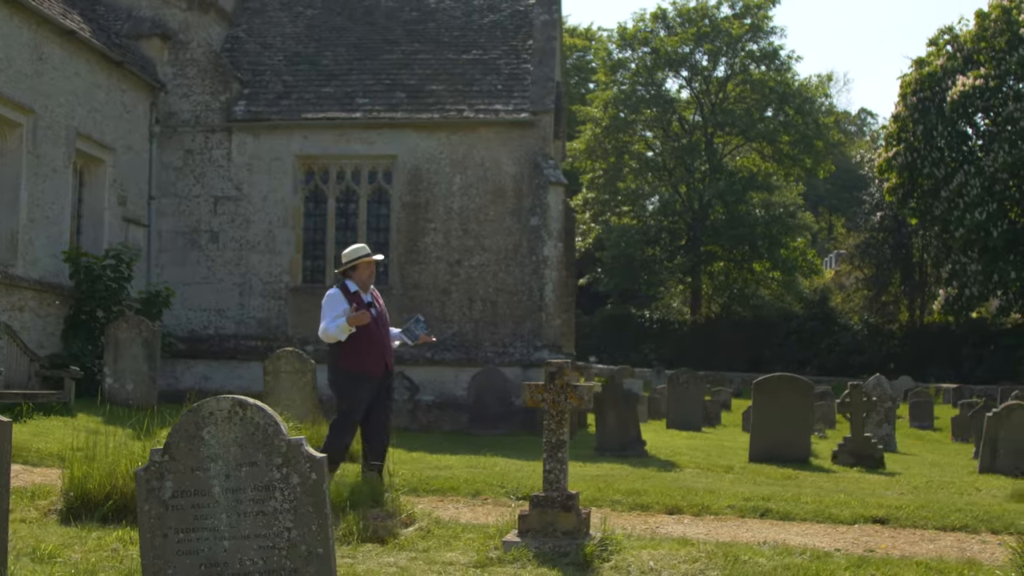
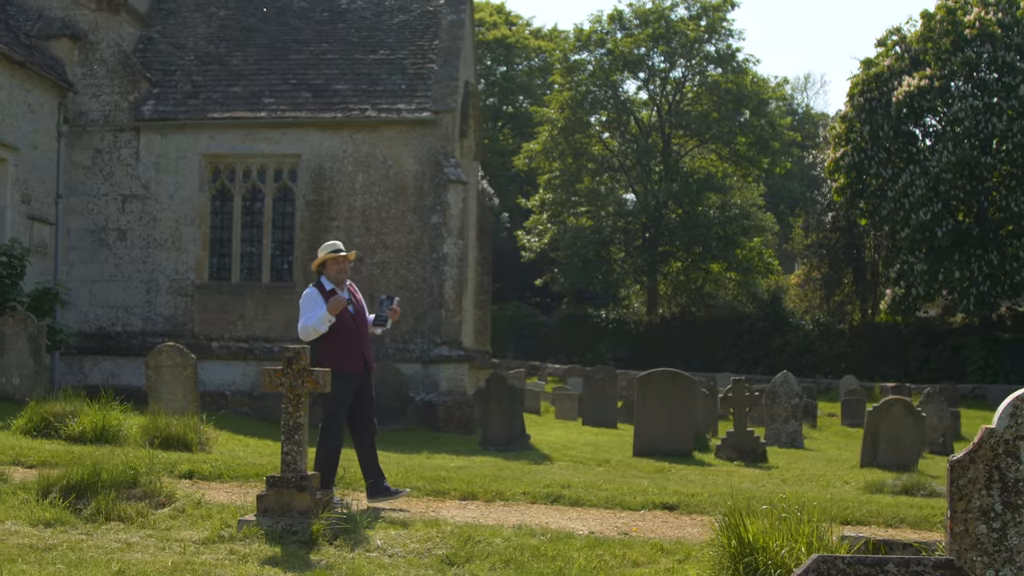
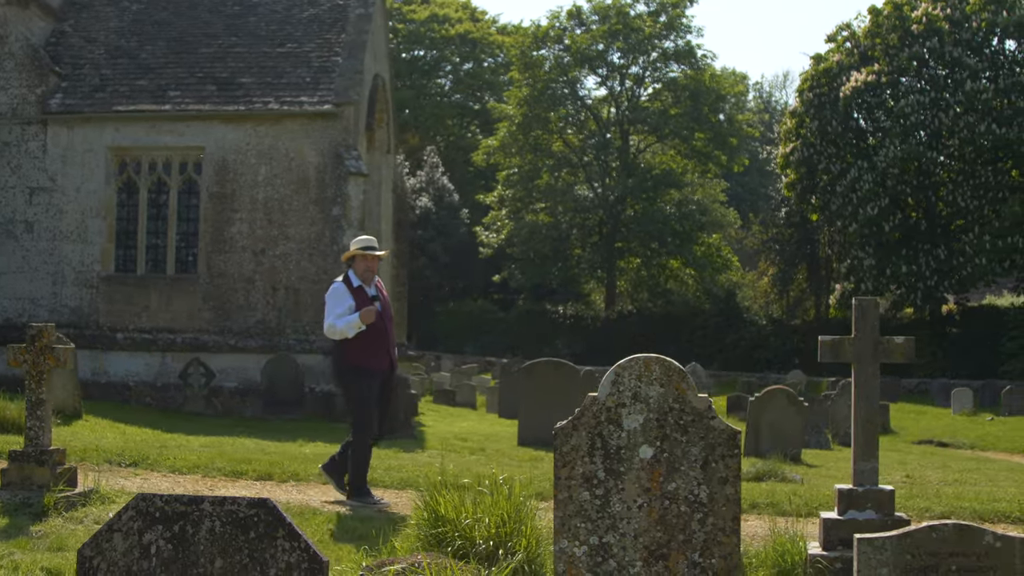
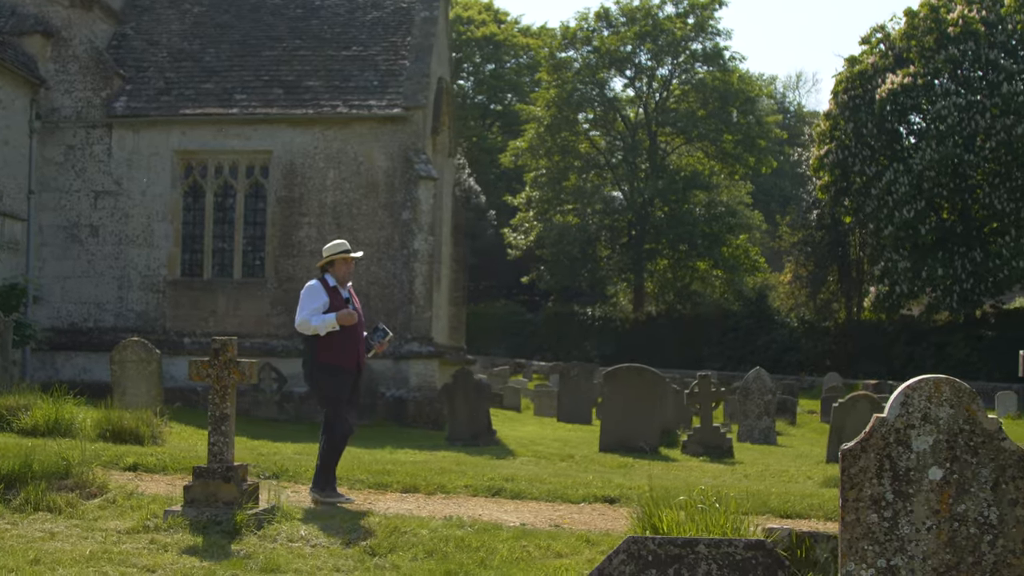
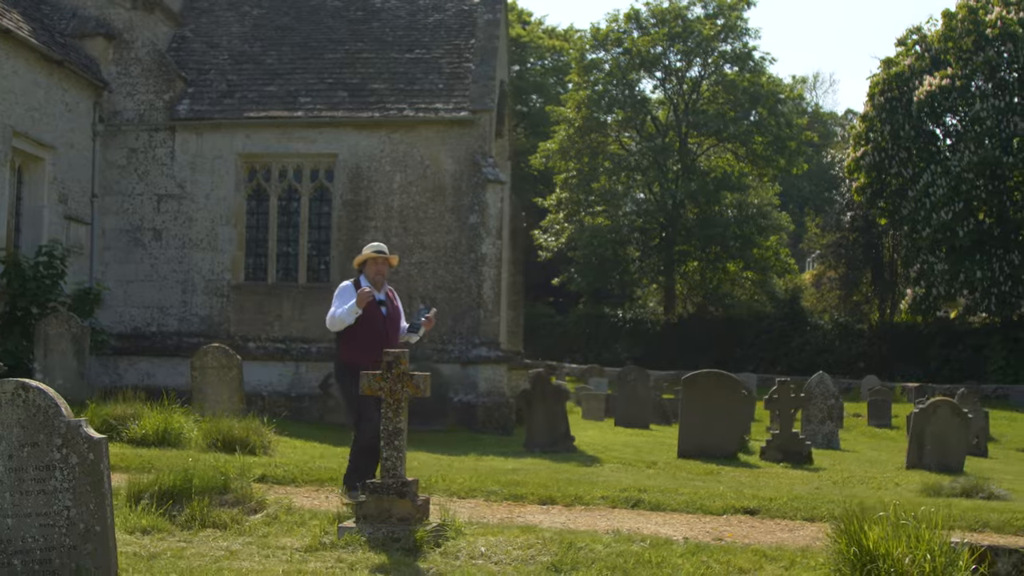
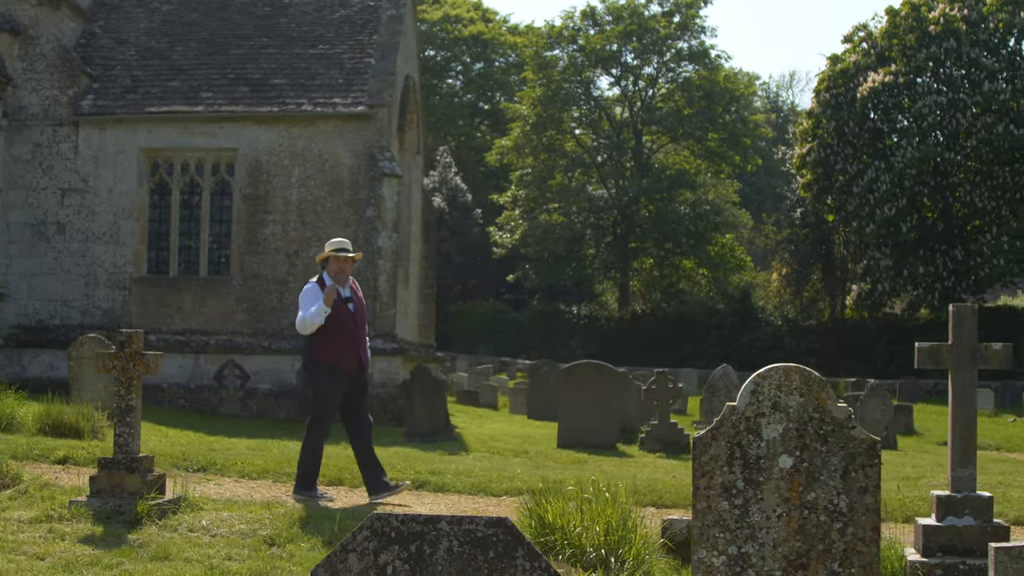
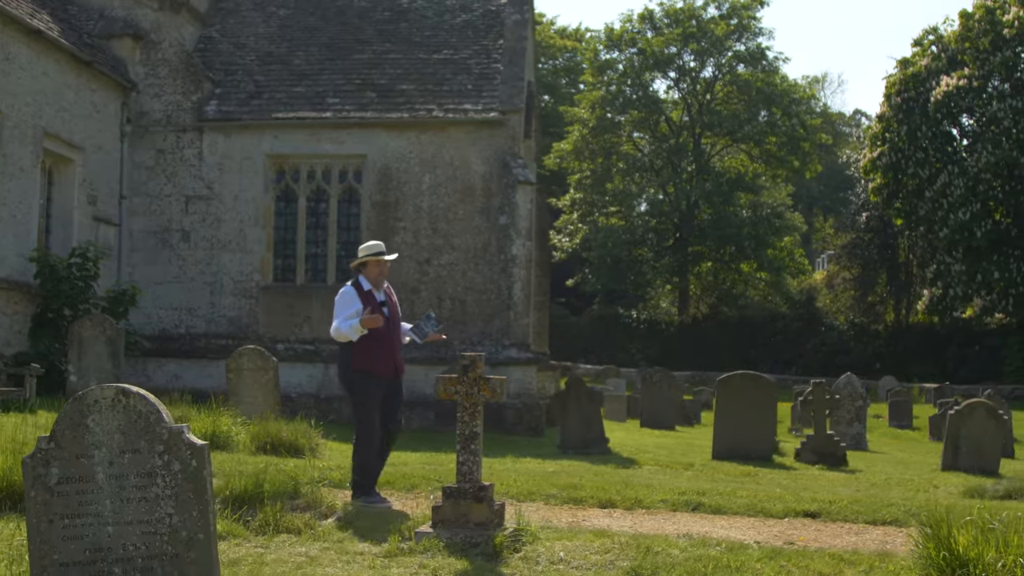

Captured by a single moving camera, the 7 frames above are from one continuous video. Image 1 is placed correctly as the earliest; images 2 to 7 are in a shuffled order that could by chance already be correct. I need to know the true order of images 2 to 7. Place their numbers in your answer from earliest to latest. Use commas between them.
7, 5, 2, 4, 6, 3
